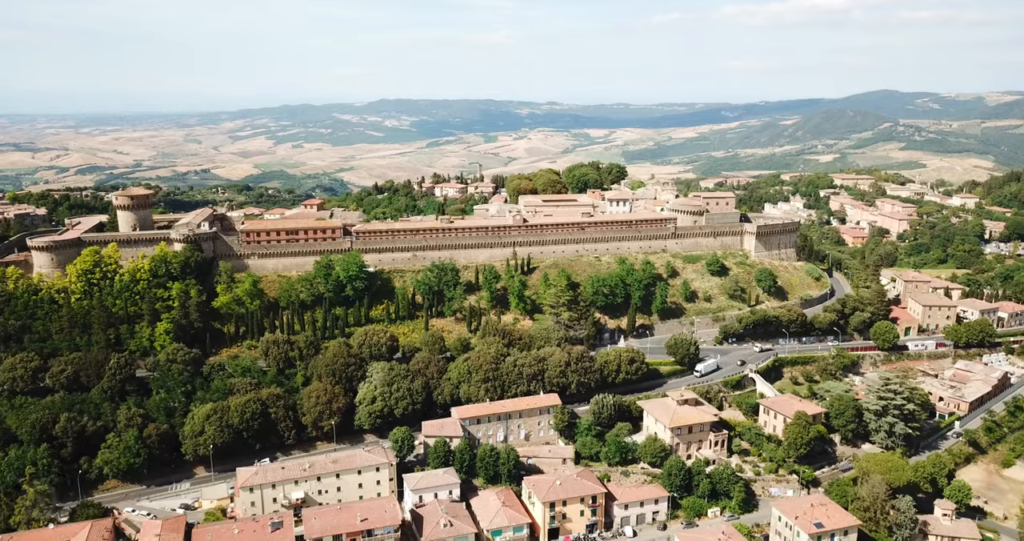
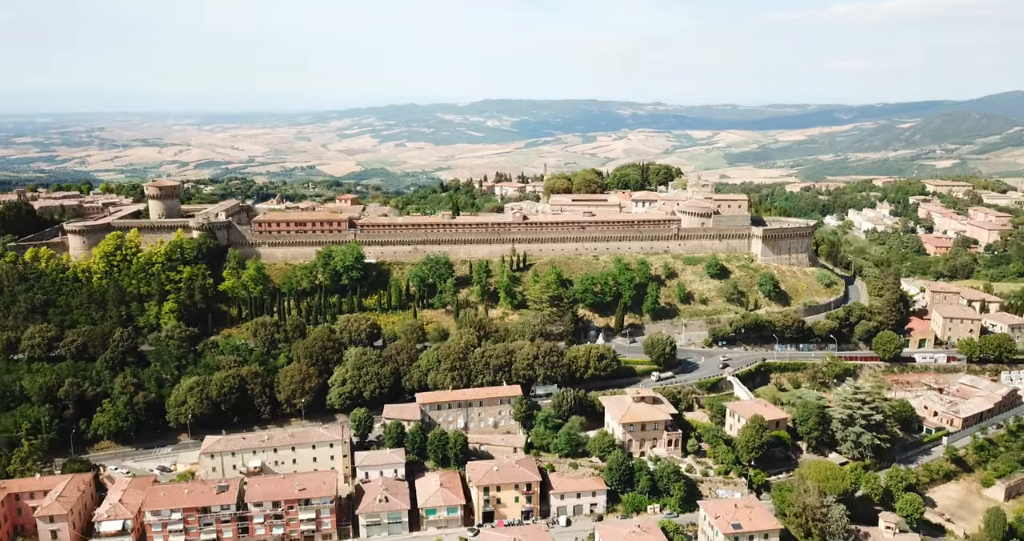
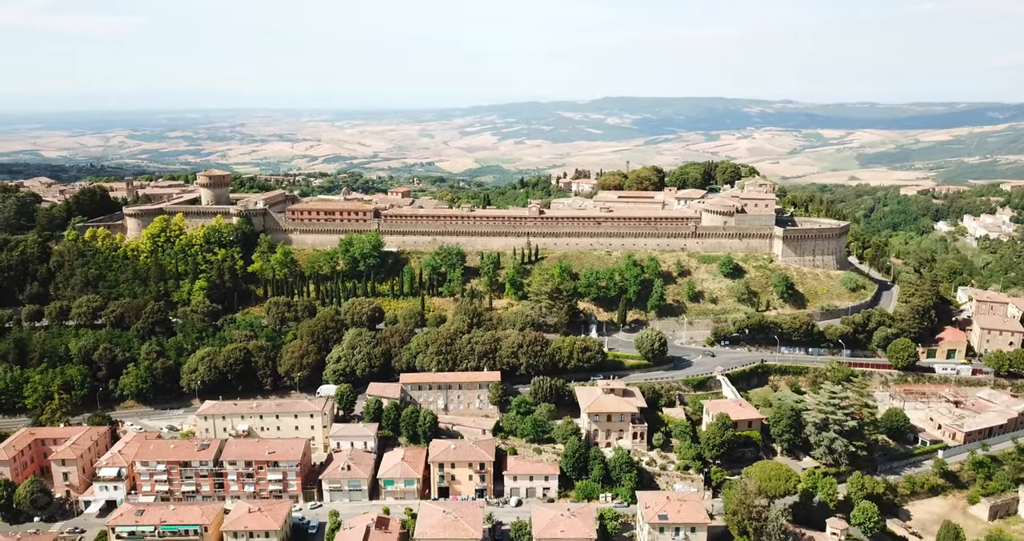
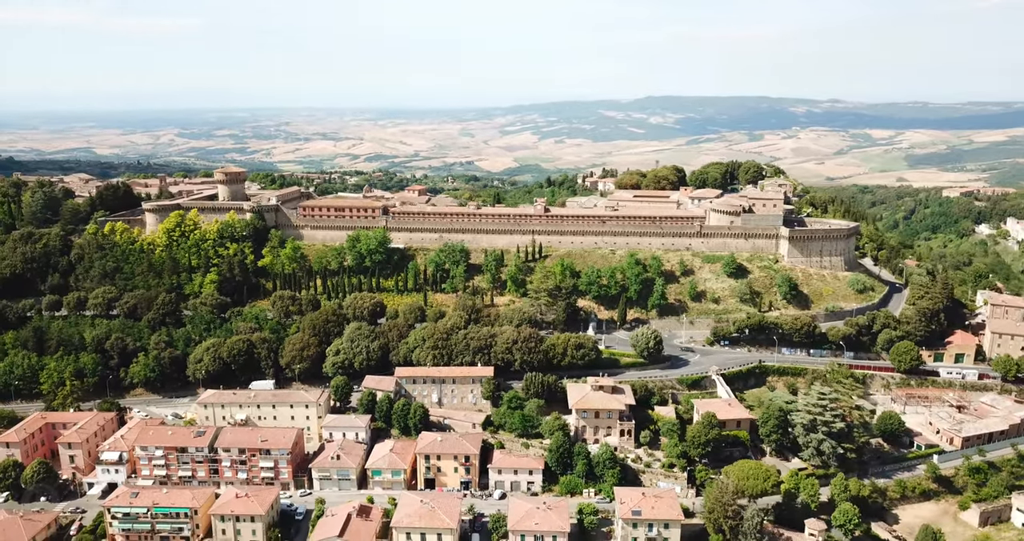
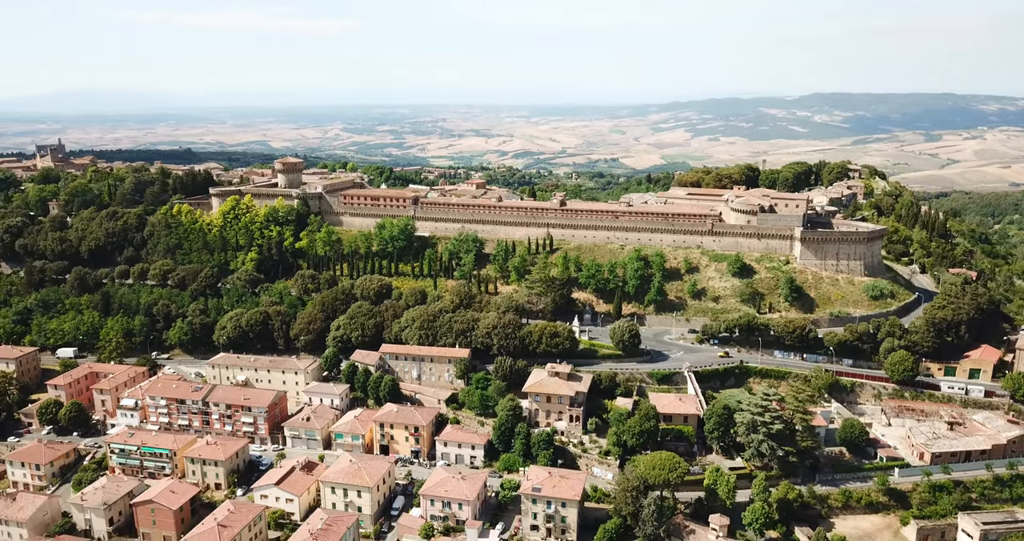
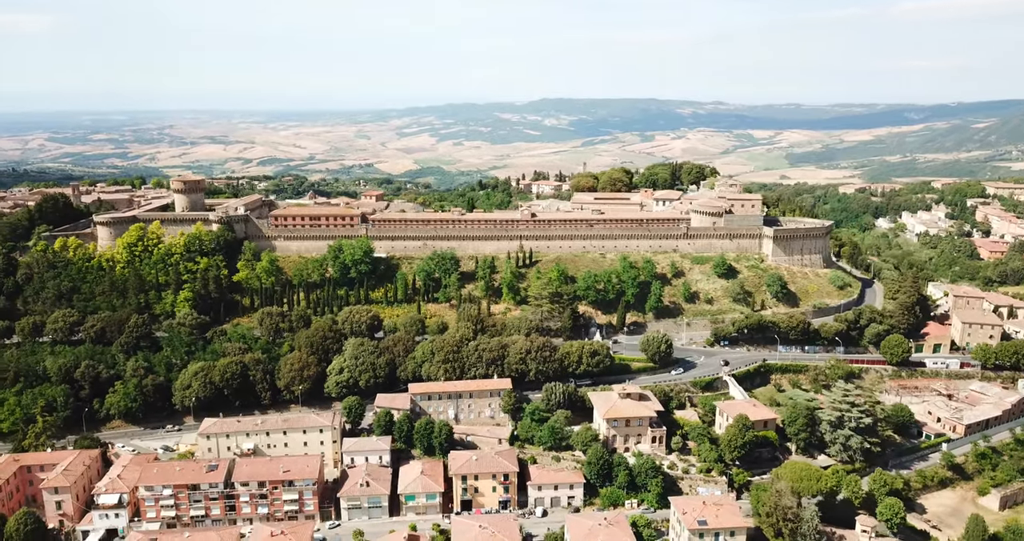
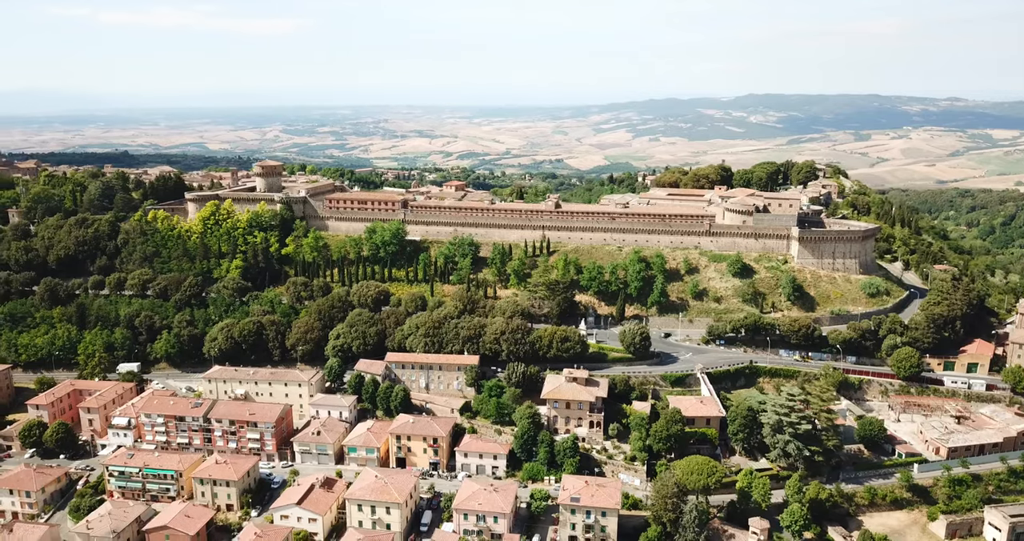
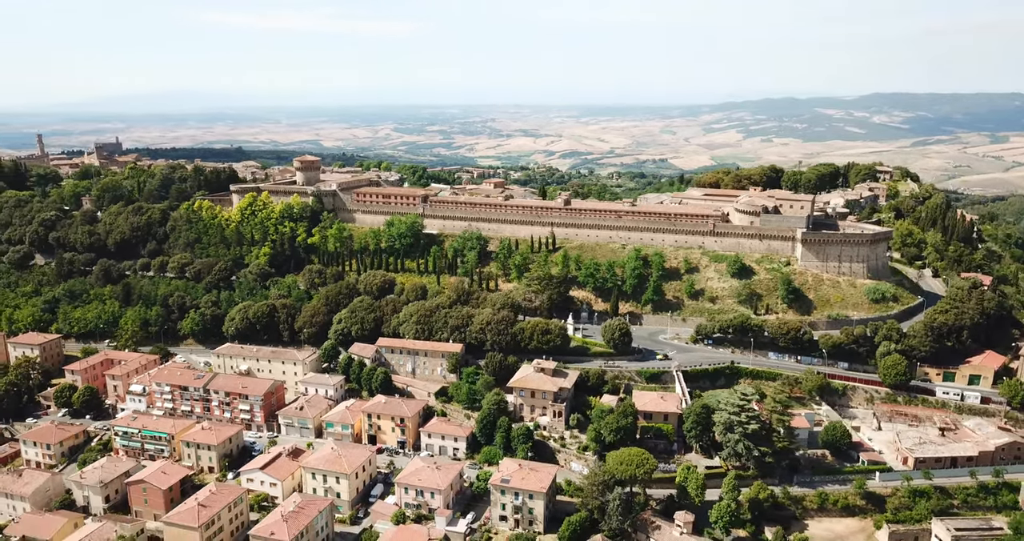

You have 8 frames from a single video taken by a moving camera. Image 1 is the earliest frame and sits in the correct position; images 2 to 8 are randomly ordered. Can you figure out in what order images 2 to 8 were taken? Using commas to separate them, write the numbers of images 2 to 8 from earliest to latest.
2, 6, 3, 4, 7, 5, 8
